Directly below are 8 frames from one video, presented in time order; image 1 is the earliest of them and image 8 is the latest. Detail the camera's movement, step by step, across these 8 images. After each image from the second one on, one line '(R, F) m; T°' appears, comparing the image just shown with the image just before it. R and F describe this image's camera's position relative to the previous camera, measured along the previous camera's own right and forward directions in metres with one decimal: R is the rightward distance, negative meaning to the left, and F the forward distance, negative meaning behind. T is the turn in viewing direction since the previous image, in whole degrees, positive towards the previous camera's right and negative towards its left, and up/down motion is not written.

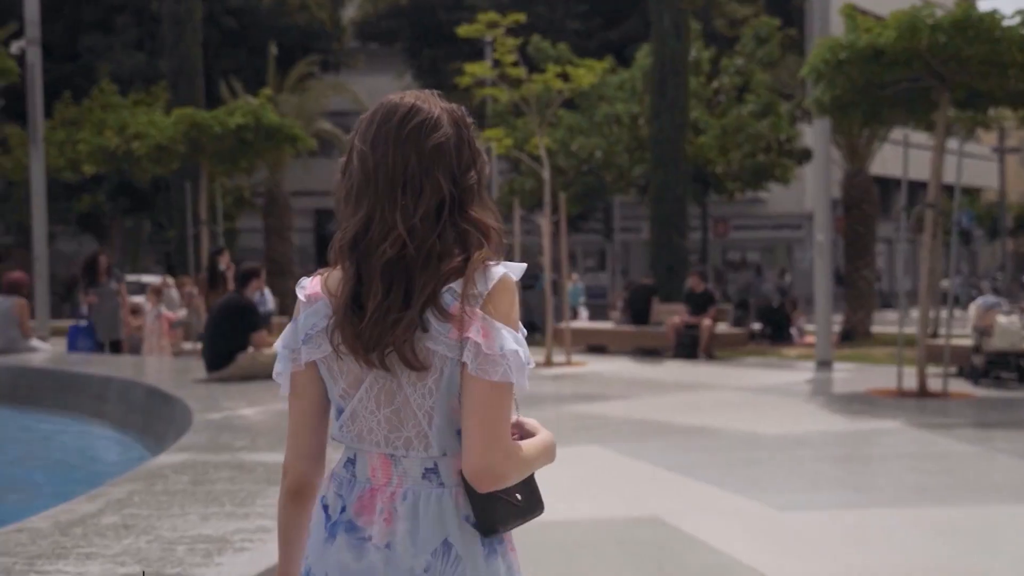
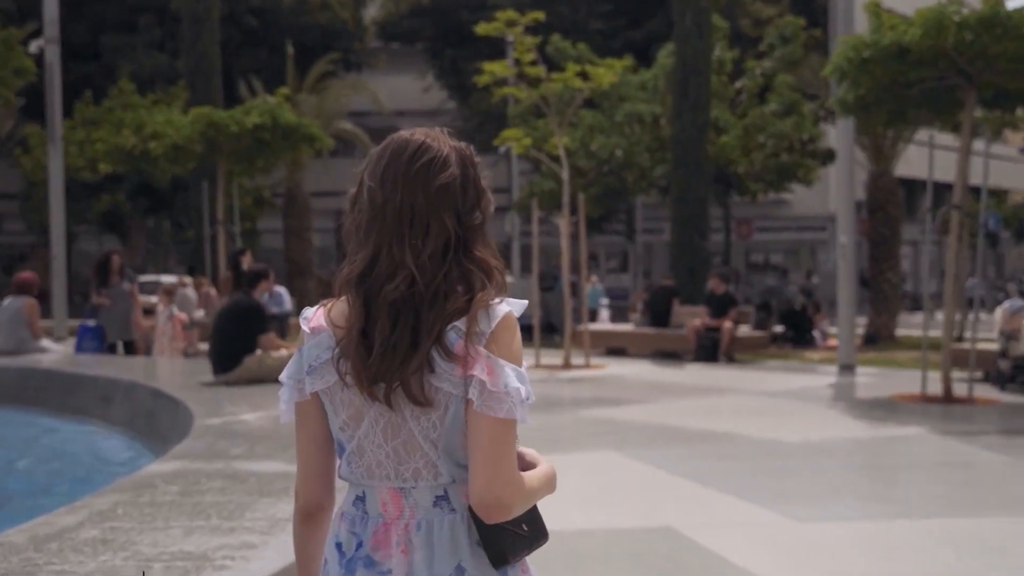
(+0.1, +0.2) m; -1°
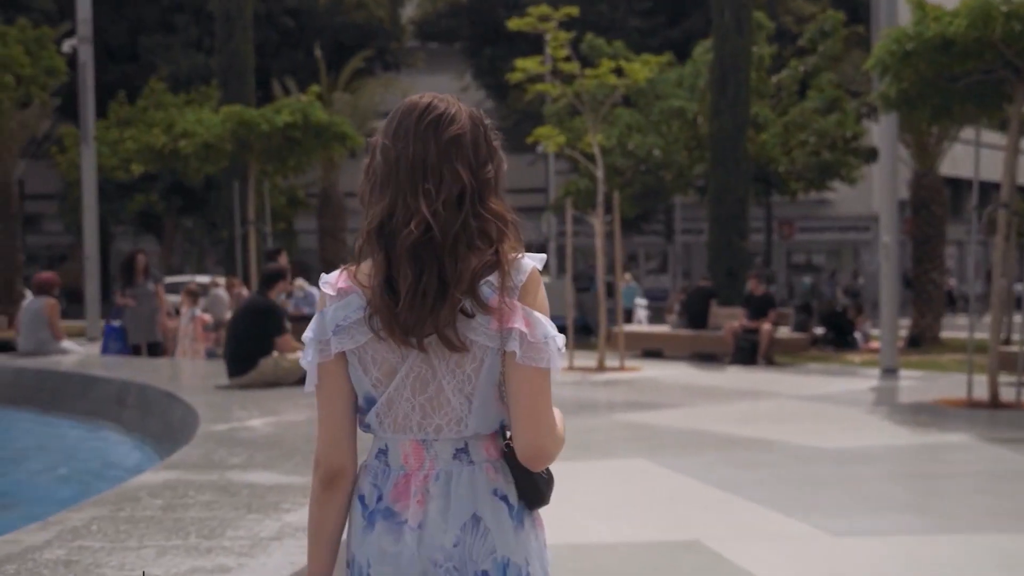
(+0.1, +0.4) m; -2°
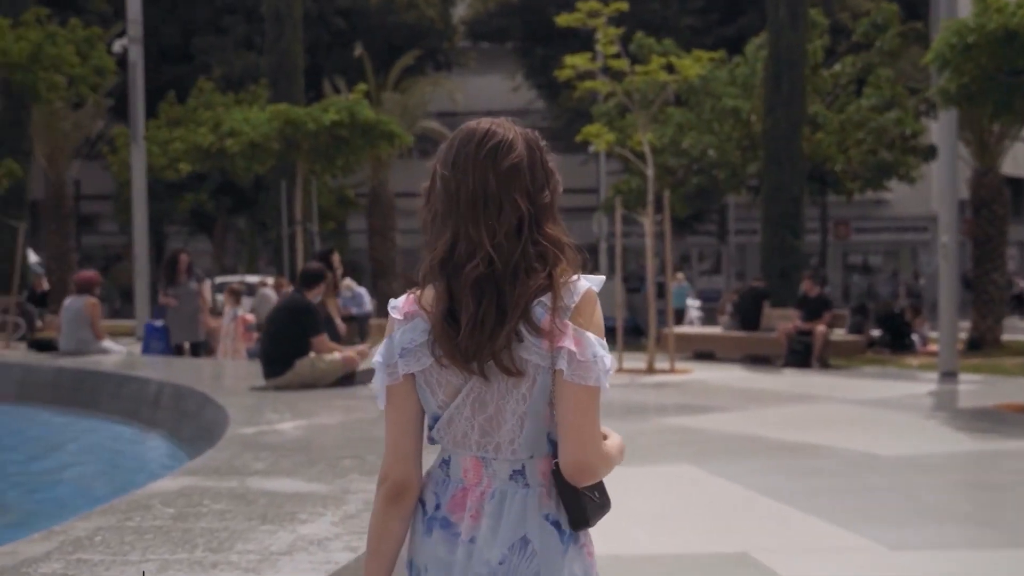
(+0.1, +0.3) m; -2°
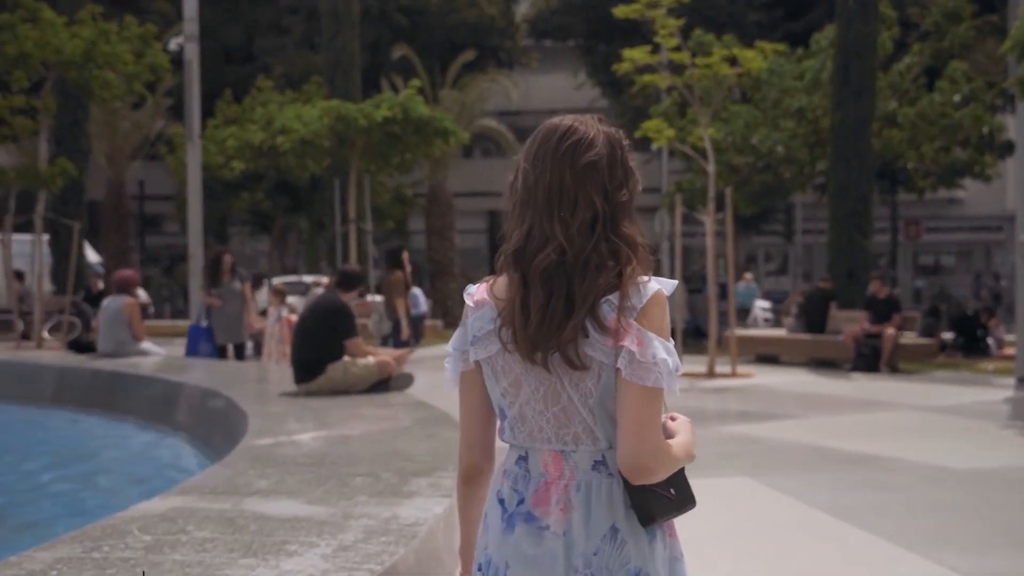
(+0.1, +0.5) m; -3°
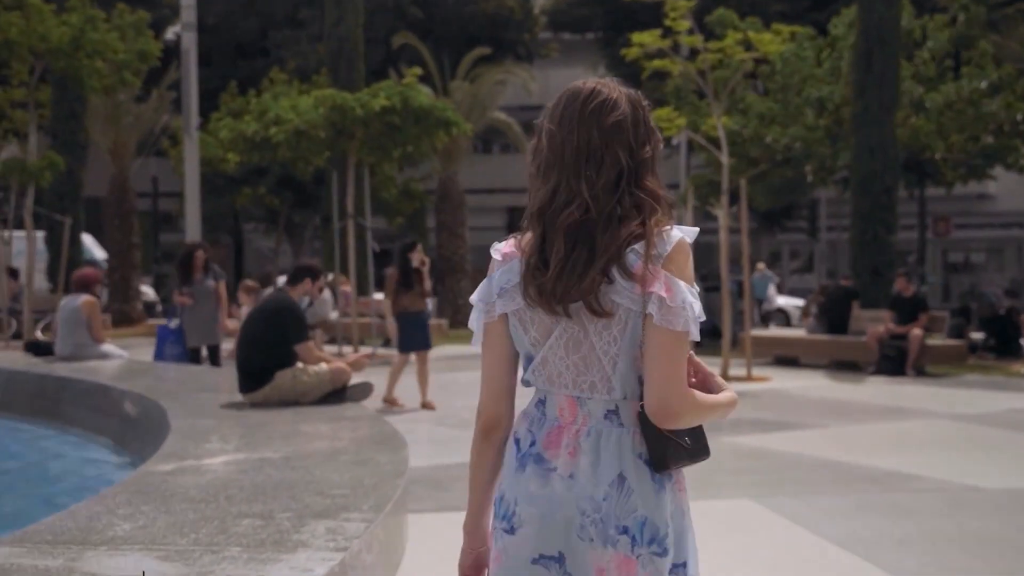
(+0.3, +0.9) m; -1°
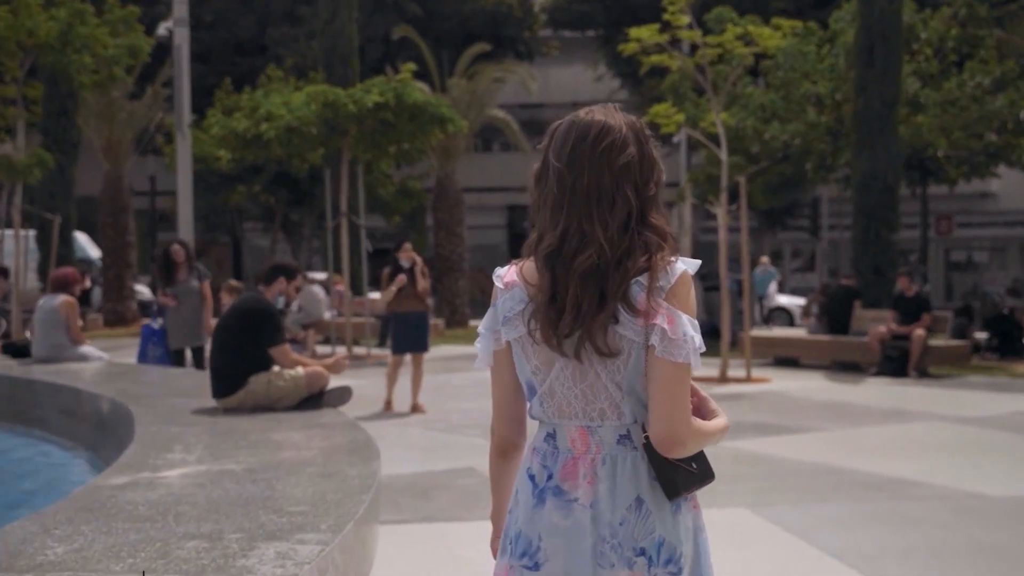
(+0.1, +0.3) m; 0°
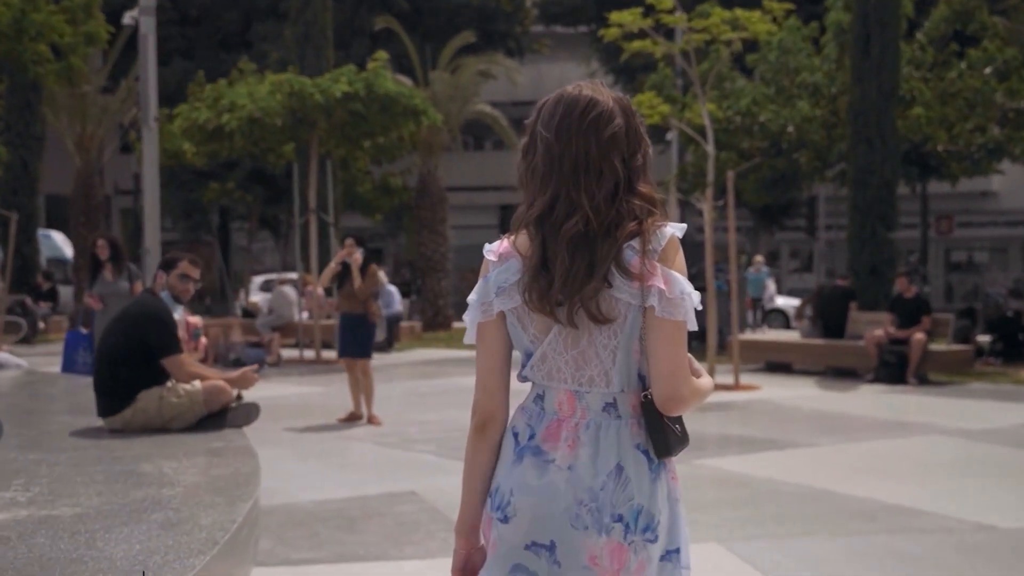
(+0.3, +1.0) m; 0°
